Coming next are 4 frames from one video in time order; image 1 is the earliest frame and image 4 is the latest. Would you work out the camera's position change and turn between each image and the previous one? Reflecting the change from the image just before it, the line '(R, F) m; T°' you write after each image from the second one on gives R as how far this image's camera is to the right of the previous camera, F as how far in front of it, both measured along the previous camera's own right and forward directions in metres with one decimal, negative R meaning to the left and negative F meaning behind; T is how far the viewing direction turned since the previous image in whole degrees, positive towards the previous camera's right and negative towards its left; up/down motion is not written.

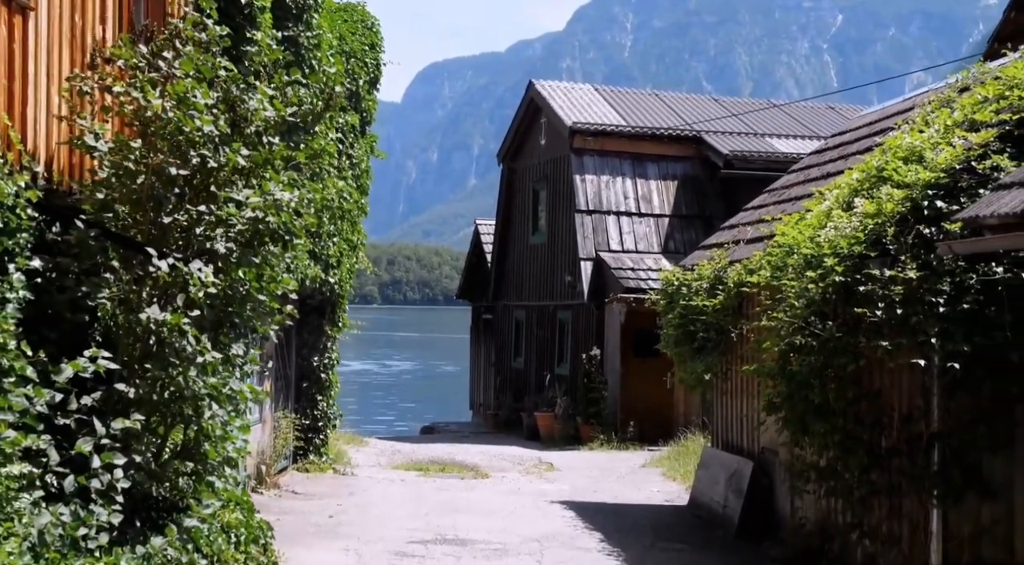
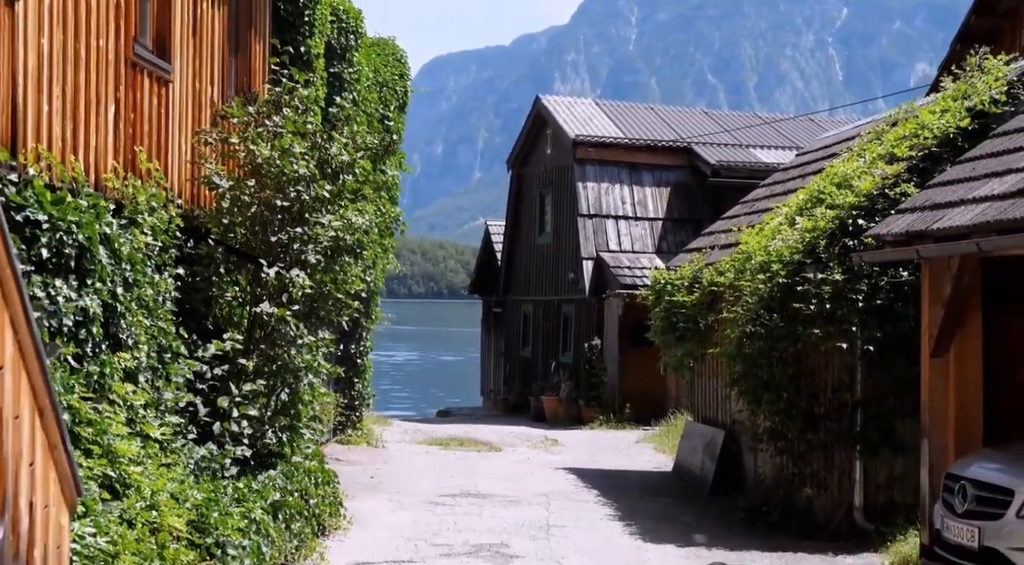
(-0.1, -2.2) m; 0°
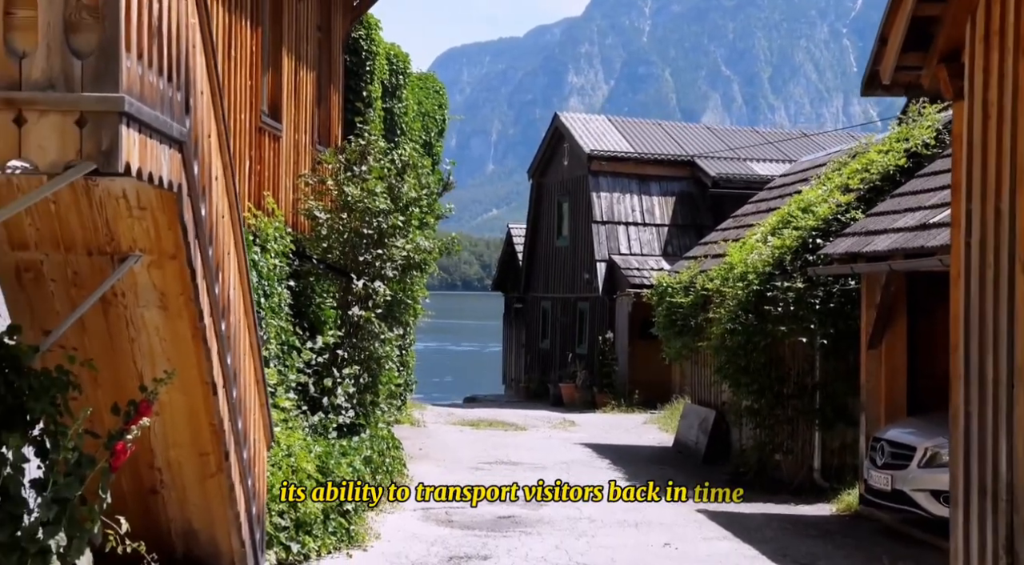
(-0.2, -2.6) m; -1°
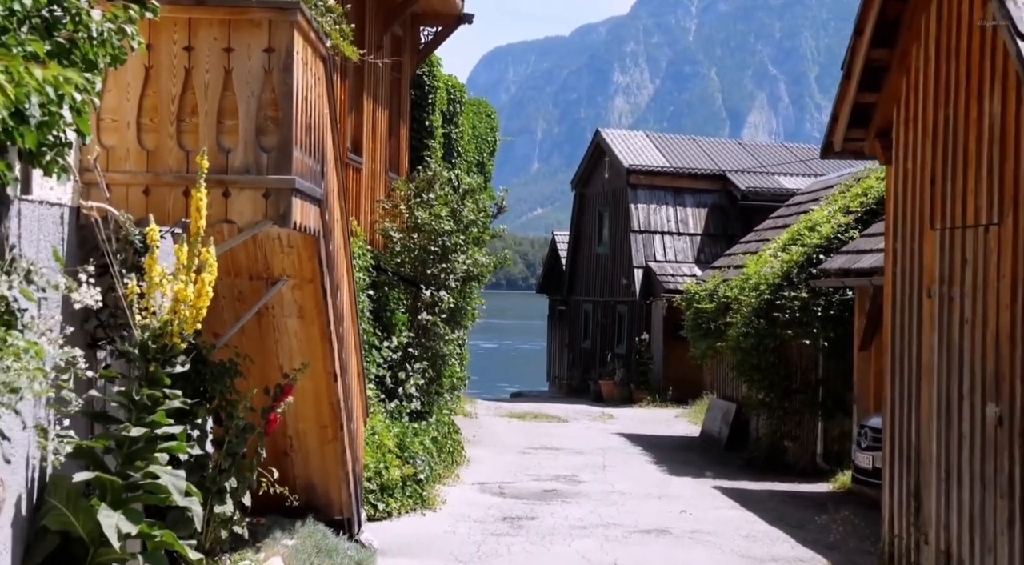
(0.0, -2.1) m; -2°
